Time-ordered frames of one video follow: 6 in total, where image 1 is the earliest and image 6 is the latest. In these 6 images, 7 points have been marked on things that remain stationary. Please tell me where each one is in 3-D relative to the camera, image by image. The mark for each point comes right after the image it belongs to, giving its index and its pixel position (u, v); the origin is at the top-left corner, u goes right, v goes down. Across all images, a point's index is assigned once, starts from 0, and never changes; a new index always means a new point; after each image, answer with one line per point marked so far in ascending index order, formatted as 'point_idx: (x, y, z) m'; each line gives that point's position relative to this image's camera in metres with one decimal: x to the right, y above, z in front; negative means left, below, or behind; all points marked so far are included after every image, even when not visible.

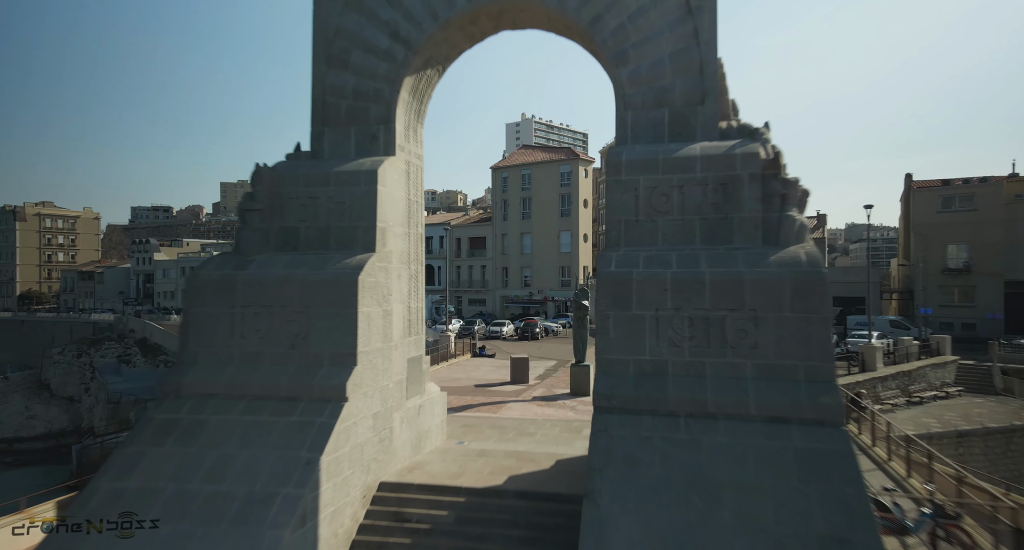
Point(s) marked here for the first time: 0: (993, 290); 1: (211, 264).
0: (+16.6, -0.5, +19.2) m
1: (-3.2, +0.1, +6.1) m
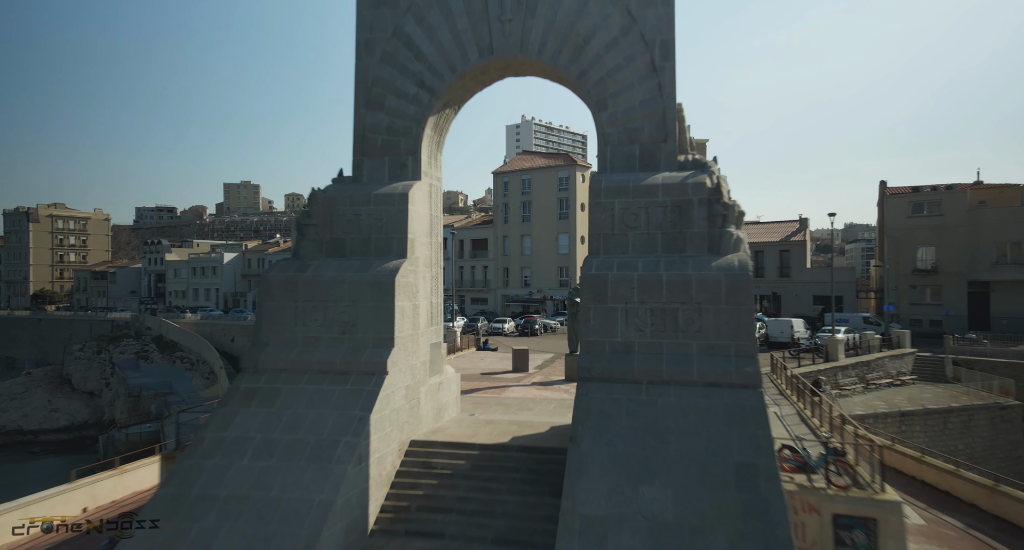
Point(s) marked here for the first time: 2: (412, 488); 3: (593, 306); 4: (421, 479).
0: (+16.6, -0.5, +20.8) m
1: (-3.2, +0.1, +7.6) m
2: (-1.2, -2.6, +6.9) m
3: (+1.0, -0.4, +6.7) m
4: (-1.1, -2.6, +7.1) m
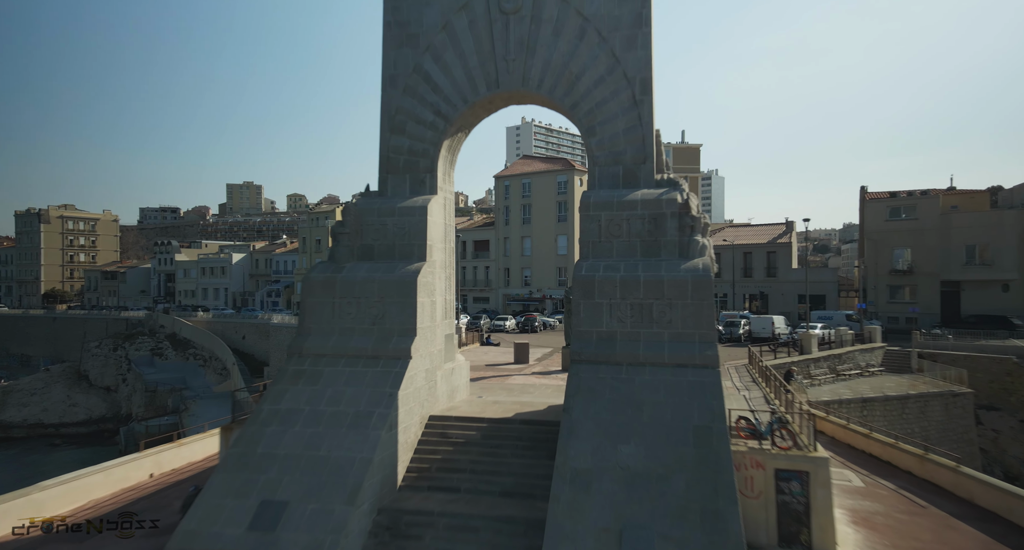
0: (+16.7, -0.5, +22.2) m
1: (-3.1, +0.1, +9.0) m
2: (-1.2, -2.6, +8.3) m
3: (+1.0, -0.4, +8.1) m
4: (-1.1, -2.6, +8.4) m
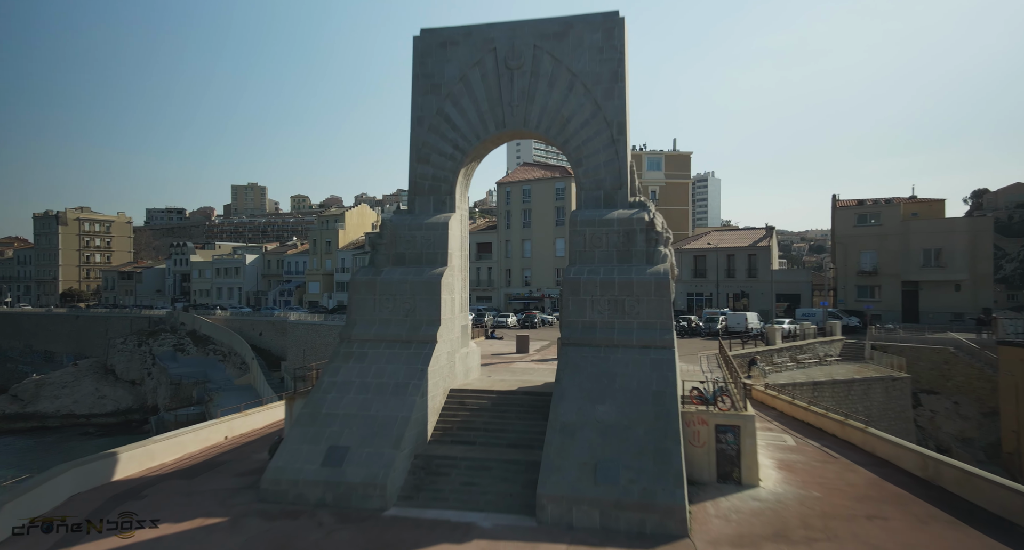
0: (+16.7, -0.6, +24.5) m
1: (-3.1, 0.0, +11.3) m
2: (-1.1, -2.7, +10.6) m
3: (+1.1, -0.4, +10.4) m
4: (-1.0, -2.6, +10.8) m
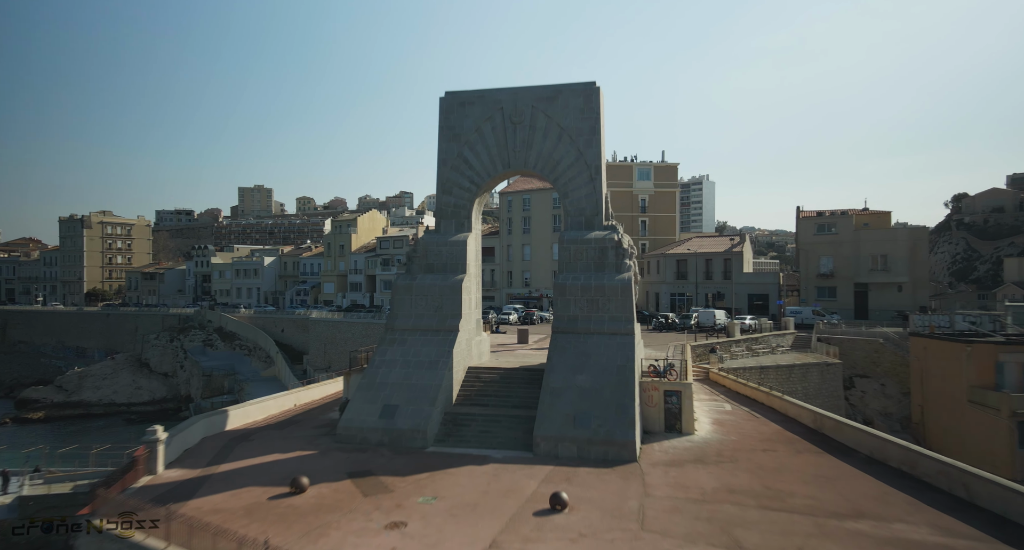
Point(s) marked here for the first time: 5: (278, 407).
0: (+16.8, -0.7, +28.0) m
1: (-3.0, -0.1, +14.9) m
2: (-1.0, -2.8, +14.2) m
3: (+1.2, -0.6, +13.9) m
4: (-0.9, -2.8, +14.3) m
5: (-6.2, -3.5, +14.6) m
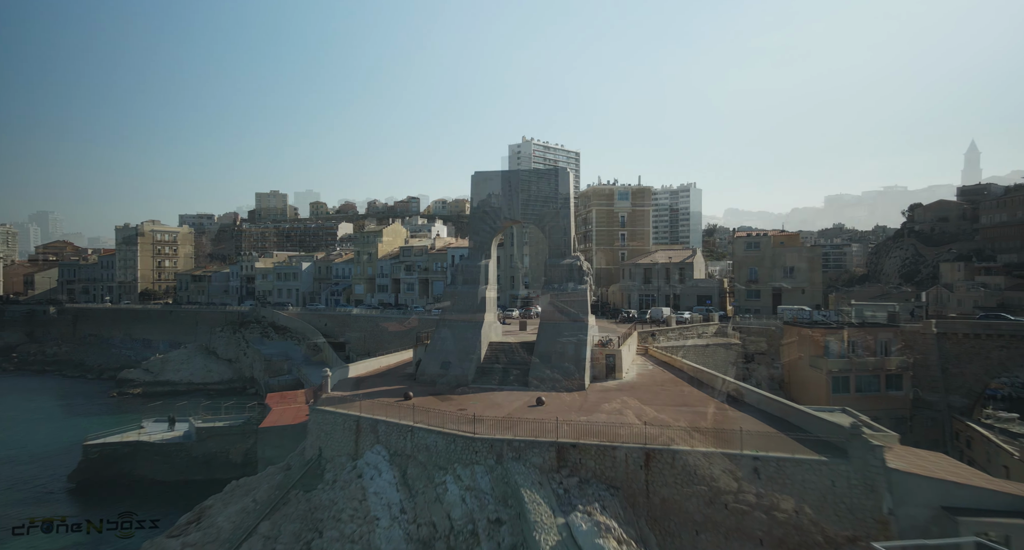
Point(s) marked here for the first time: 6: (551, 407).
0: (+17.0, -1.1, +37.2) m
1: (-2.8, -0.6, +24.1) m
2: (-0.8, -3.3, +23.4) m
3: (+1.4, -1.0, +23.1) m
4: (-0.7, -3.2, +23.5) m
5: (-6.0, -3.9, +23.9) m
6: (+1.2, -4.2, +17.8) m
